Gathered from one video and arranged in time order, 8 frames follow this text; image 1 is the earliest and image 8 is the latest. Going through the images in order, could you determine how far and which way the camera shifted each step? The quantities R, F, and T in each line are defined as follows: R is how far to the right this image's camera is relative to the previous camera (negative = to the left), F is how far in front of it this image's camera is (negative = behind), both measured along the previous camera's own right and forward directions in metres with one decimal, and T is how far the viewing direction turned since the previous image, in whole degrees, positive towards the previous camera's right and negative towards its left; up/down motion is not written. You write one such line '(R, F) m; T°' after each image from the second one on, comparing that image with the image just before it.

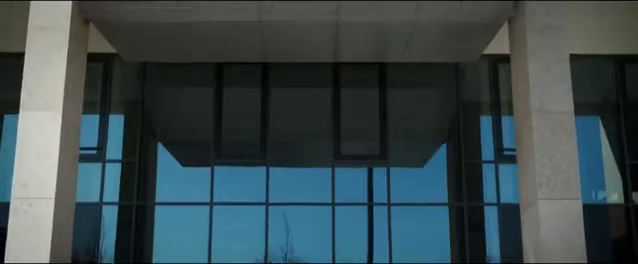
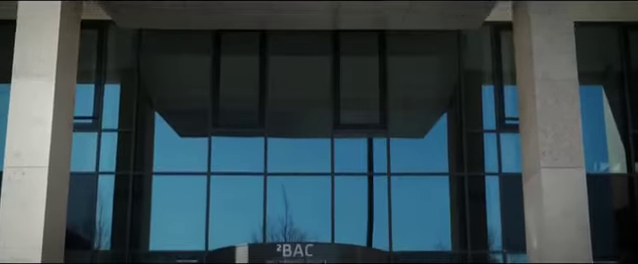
(0.0, +0.3) m; 0°
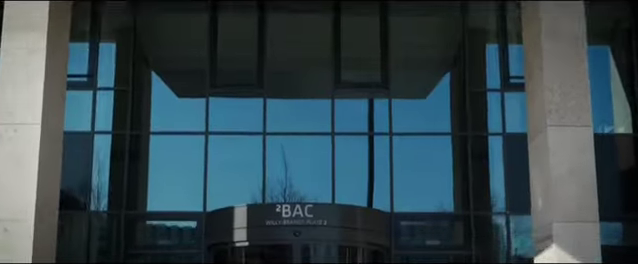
(0.0, +0.3) m; 0°
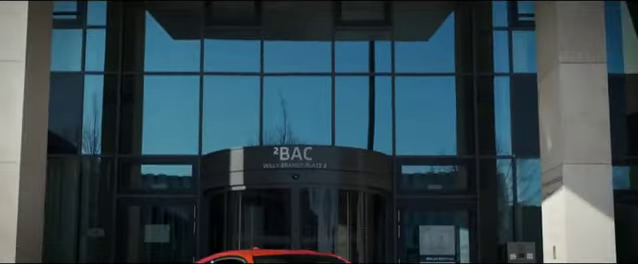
(0.0, +0.6) m; 0°
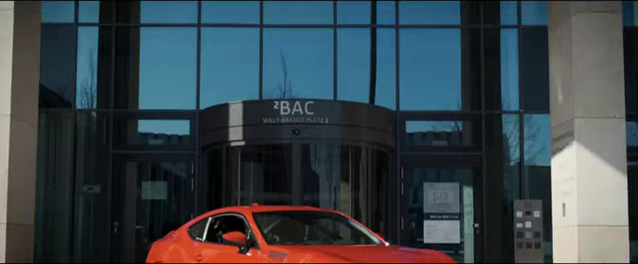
(0.0, +0.5) m; 0°
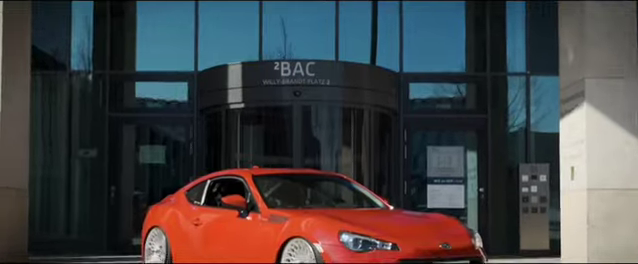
(0.0, +0.4) m; 0°
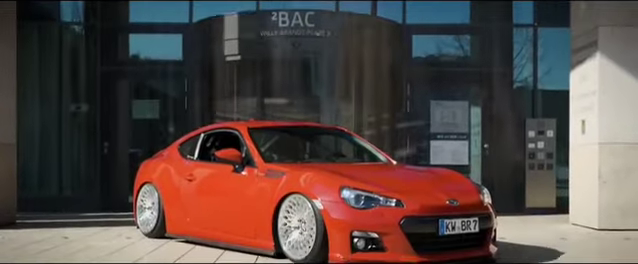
(0.0, +0.5) m; 0°
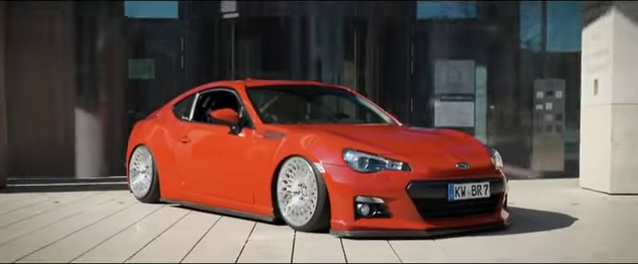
(0.0, +0.5) m; 0°
